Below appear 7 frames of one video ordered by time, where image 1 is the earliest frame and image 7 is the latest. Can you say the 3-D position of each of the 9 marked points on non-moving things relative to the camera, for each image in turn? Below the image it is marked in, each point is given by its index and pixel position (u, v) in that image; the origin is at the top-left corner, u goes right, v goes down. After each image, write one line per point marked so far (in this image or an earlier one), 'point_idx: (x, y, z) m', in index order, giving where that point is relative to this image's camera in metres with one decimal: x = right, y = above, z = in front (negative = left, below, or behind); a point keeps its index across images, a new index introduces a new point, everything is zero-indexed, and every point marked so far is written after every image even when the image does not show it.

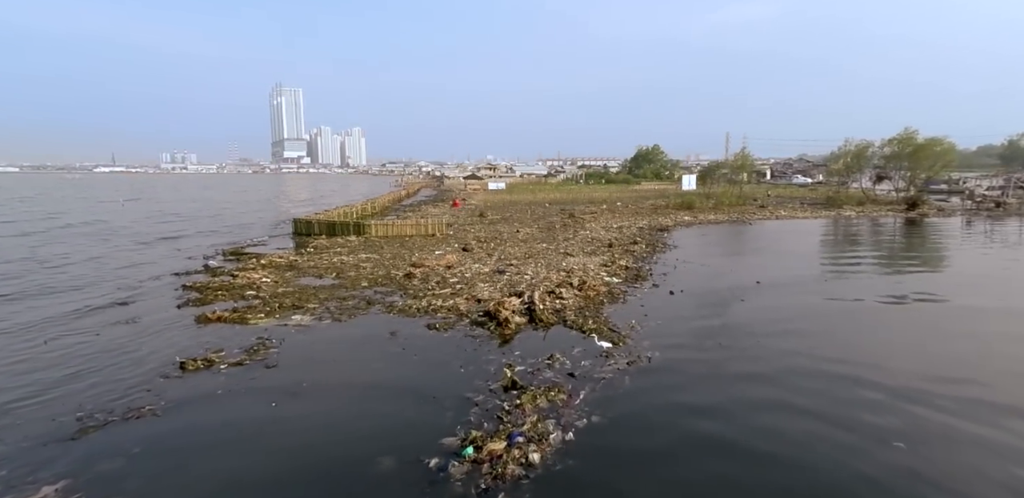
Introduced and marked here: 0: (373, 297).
0: (-4.3, -1.5, +19.0) m
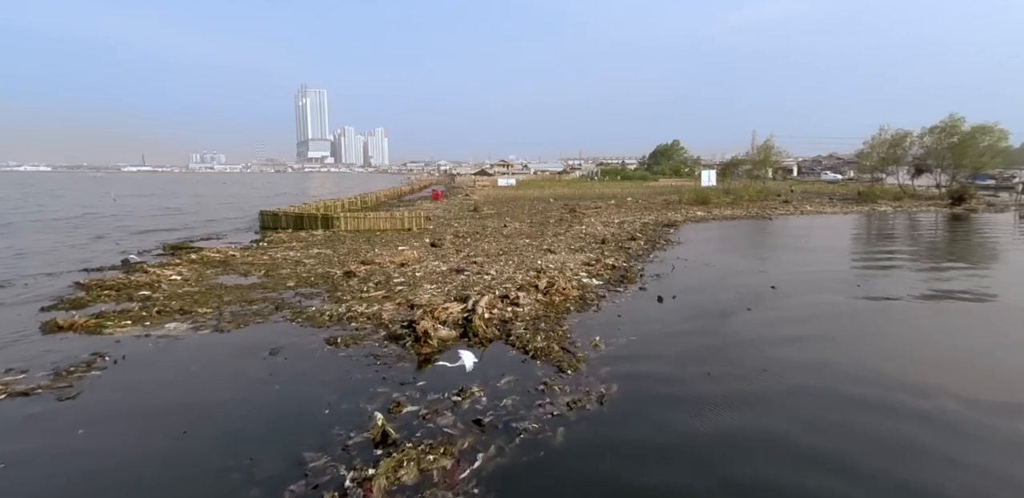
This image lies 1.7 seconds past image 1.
0: (-5.6, -1.3, +15.4) m
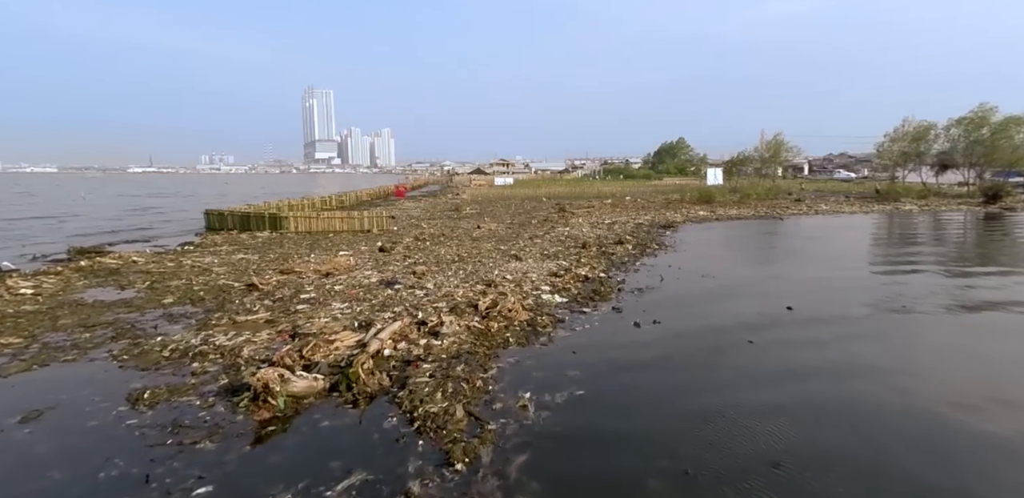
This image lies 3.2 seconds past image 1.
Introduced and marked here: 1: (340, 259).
0: (-7.0, -1.4, +11.6) m
1: (-5.2, -0.3, +18.7) m
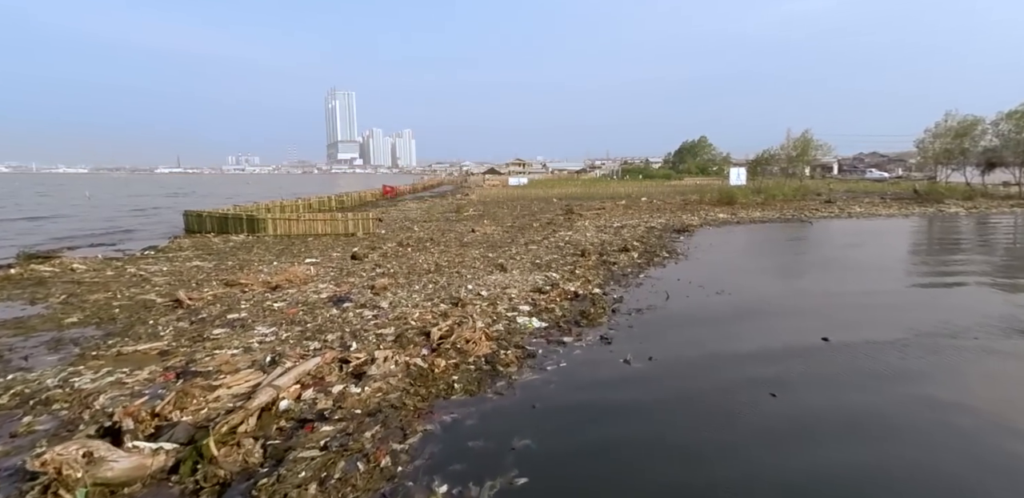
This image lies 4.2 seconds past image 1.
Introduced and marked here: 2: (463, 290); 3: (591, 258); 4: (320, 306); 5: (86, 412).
0: (-7.6, -1.6, +9.3) m
1: (-5.6, -0.5, +16.4) m
2: (-1.1, -0.9, +13.5) m
3: (+2.4, -0.3, +18.3) m
4: (-3.8, -1.1, +12.1) m
5: (-4.8, -1.9, +7.0) m
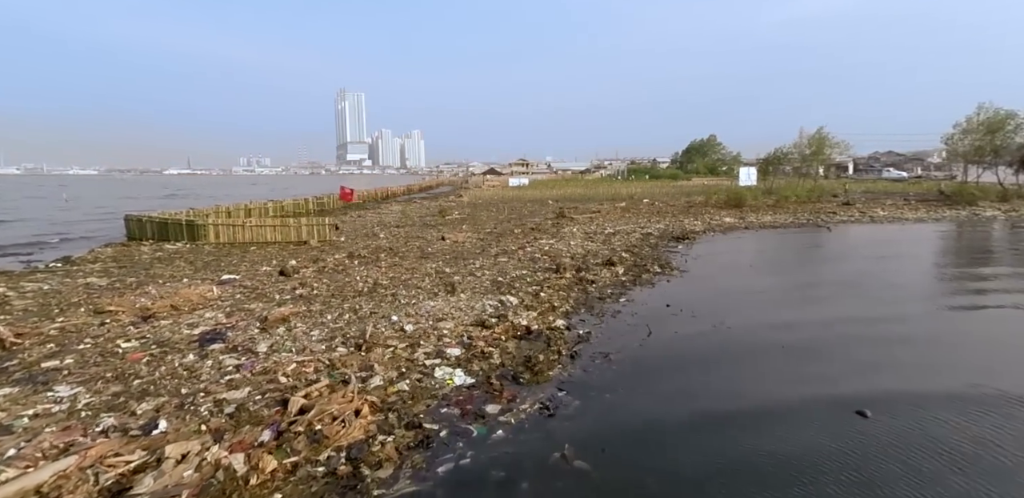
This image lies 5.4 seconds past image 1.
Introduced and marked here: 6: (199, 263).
0: (-8.8, -2.0, +6.4) m
1: (-6.7, -0.8, +13.4) m
2: (-2.2, -1.2, +10.4) m
3: (+1.3, -0.6, +15.2) m
4: (-4.9, -1.4, +9.0) m
5: (-6.0, -2.2, +4.0) m
6: (-9.0, -0.4, +17.8) m
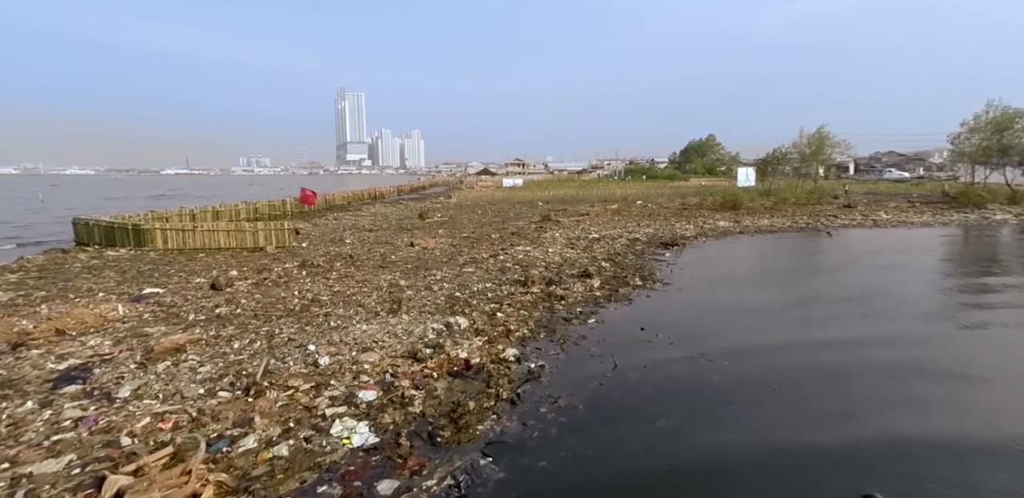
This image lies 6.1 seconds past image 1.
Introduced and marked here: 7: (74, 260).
0: (-9.7, -2.2, +4.6) m
1: (-7.5, -1.1, +11.7) m
2: (-3.0, -1.5, +8.6) m
3: (+0.5, -0.8, +13.5) m
4: (-5.8, -1.7, +7.3) m
5: (-6.9, -2.4, +2.3) m
6: (-9.9, -0.6, +16.1) m
7: (-12.9, -0.3, +18.1) m
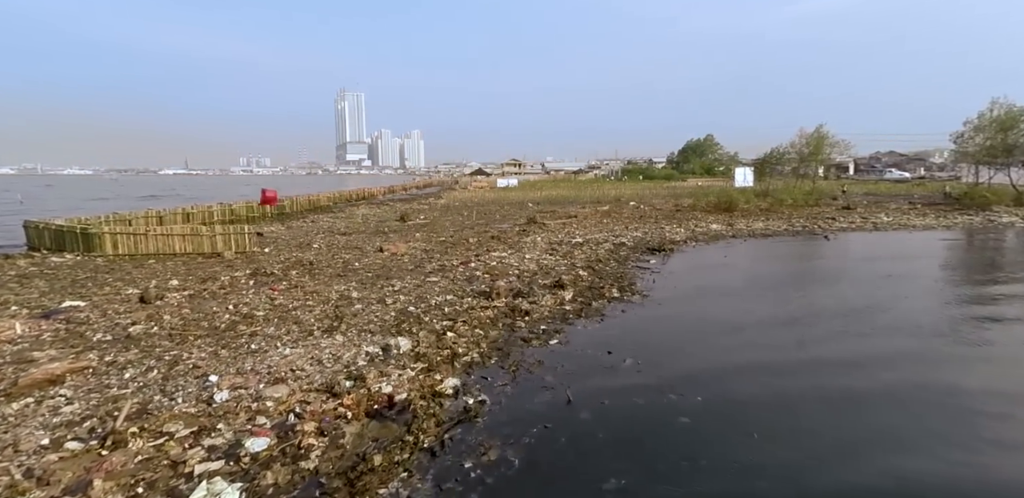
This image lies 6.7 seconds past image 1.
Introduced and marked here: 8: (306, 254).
0: (-10.5, -2.3, +3.3) m
1: (-8.3, -1.2, +10.3) m
2: (-3.8, -1.6, +7.3) m
3: (-0.3, -1.0, +12.1) m
4: (-6.5, -1.8, +6.0) m
5: (-7.7, -2.6, +0.9) m
6: (-10.7, -0.8, +14.8) m
7: (-13.7, -0.5, +16.7) m
8: (-6.4, -0.1, +19.1) m
